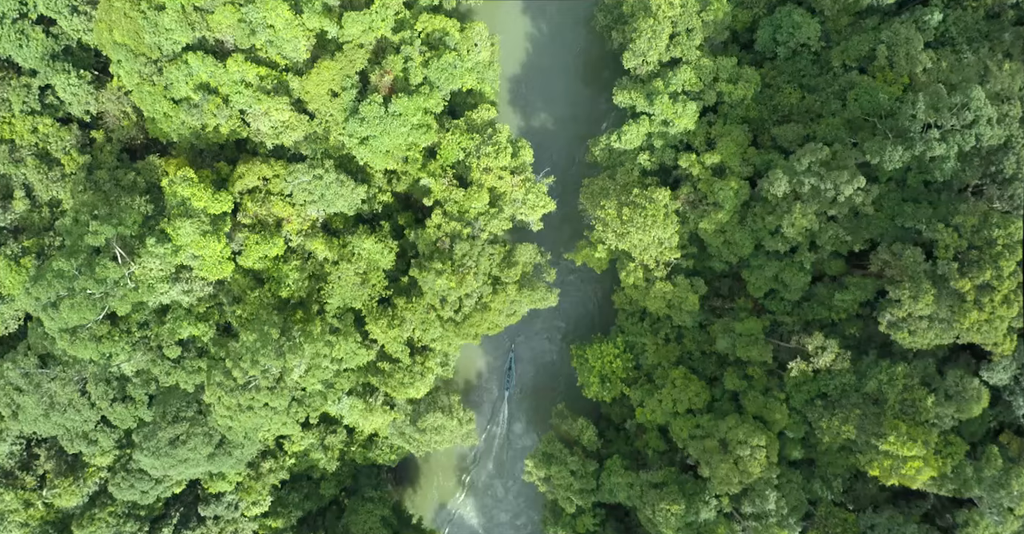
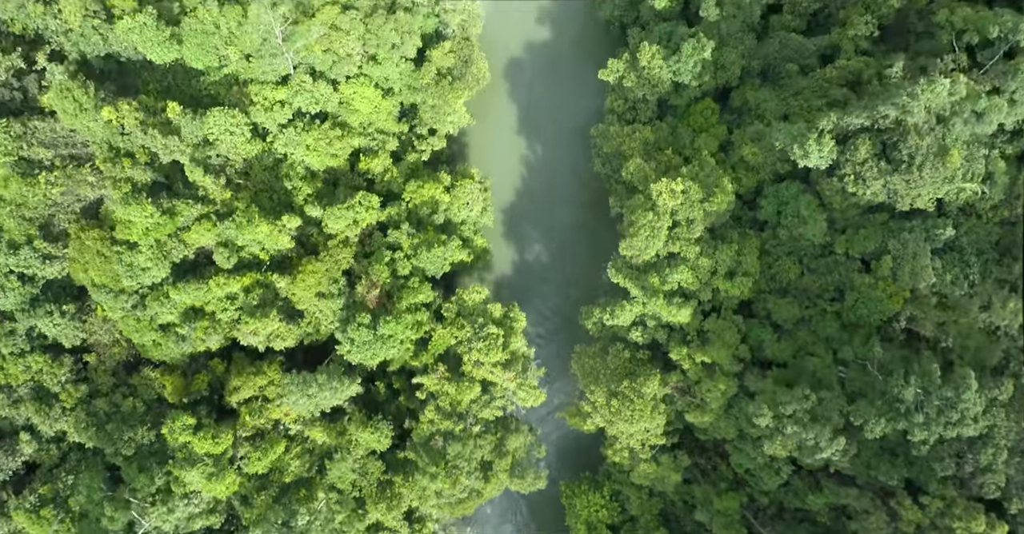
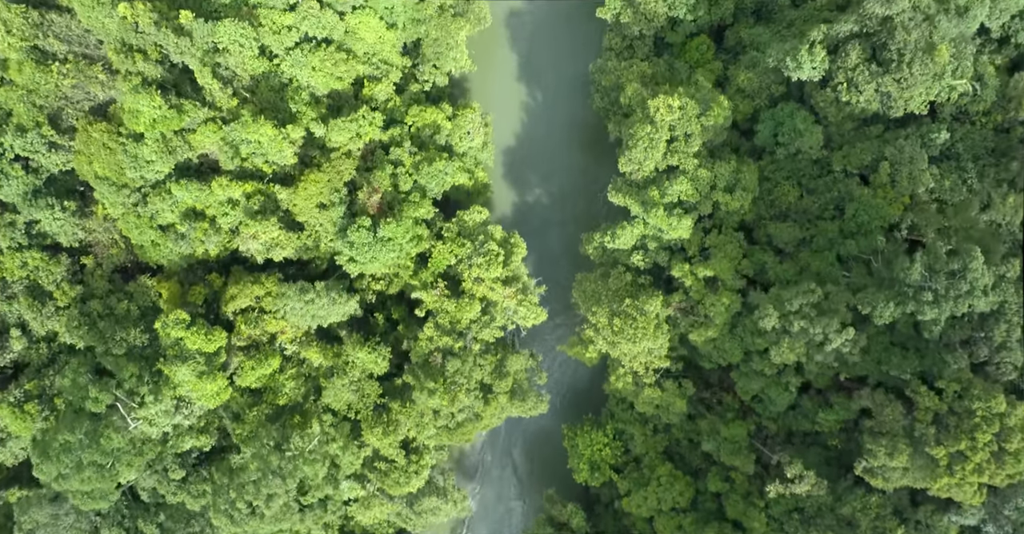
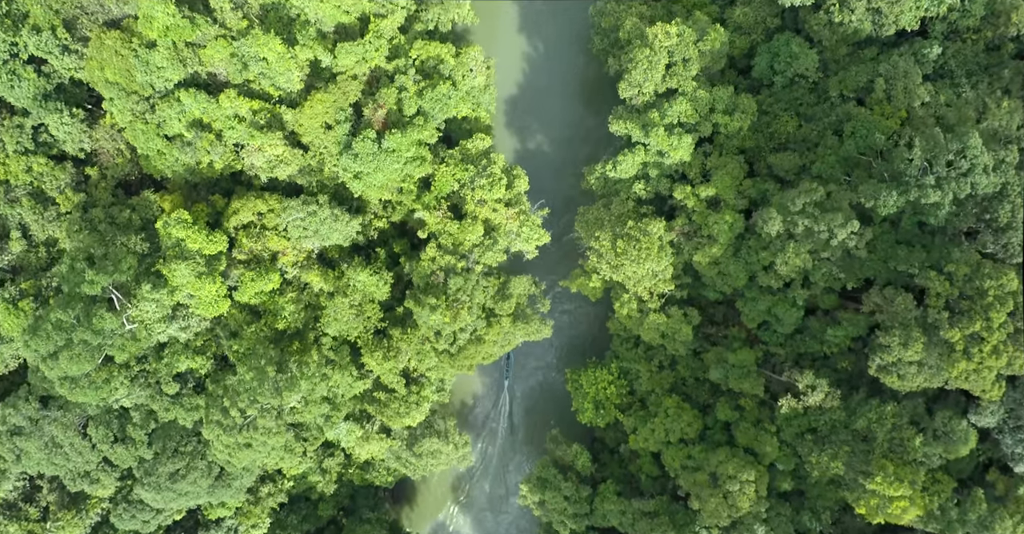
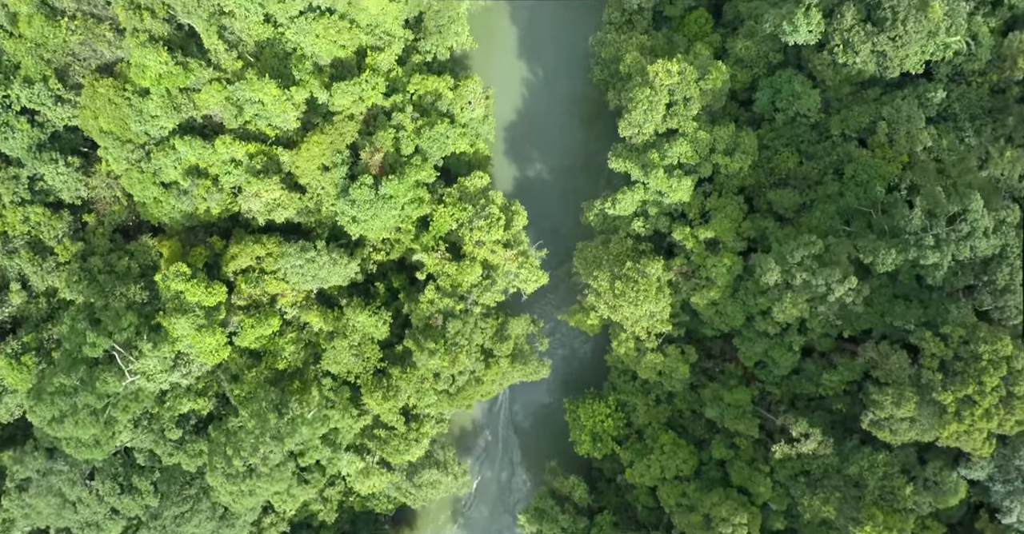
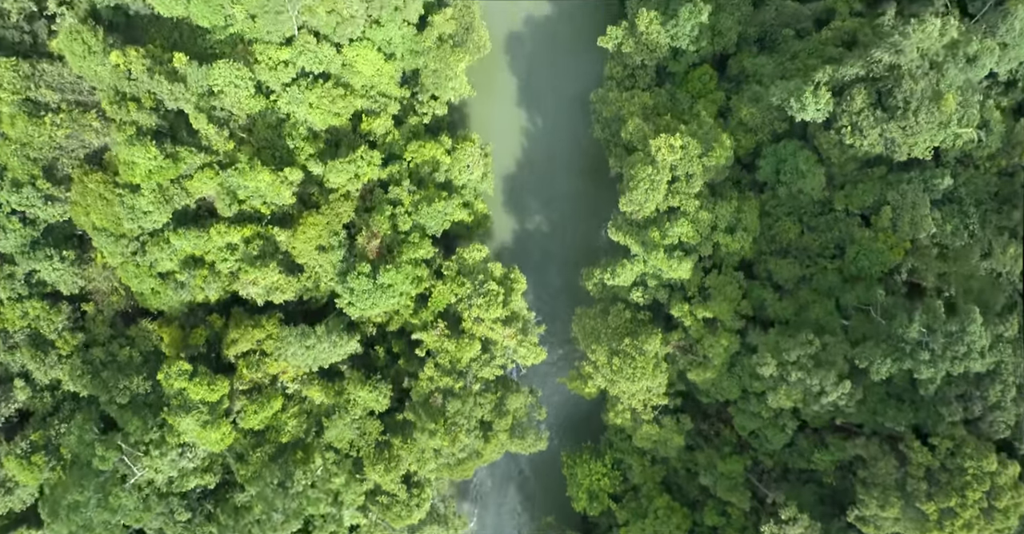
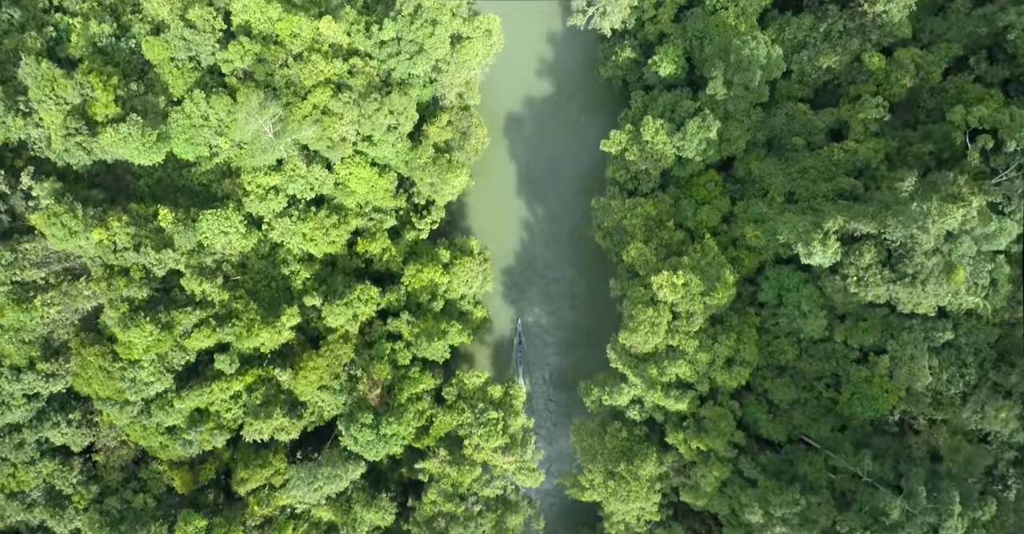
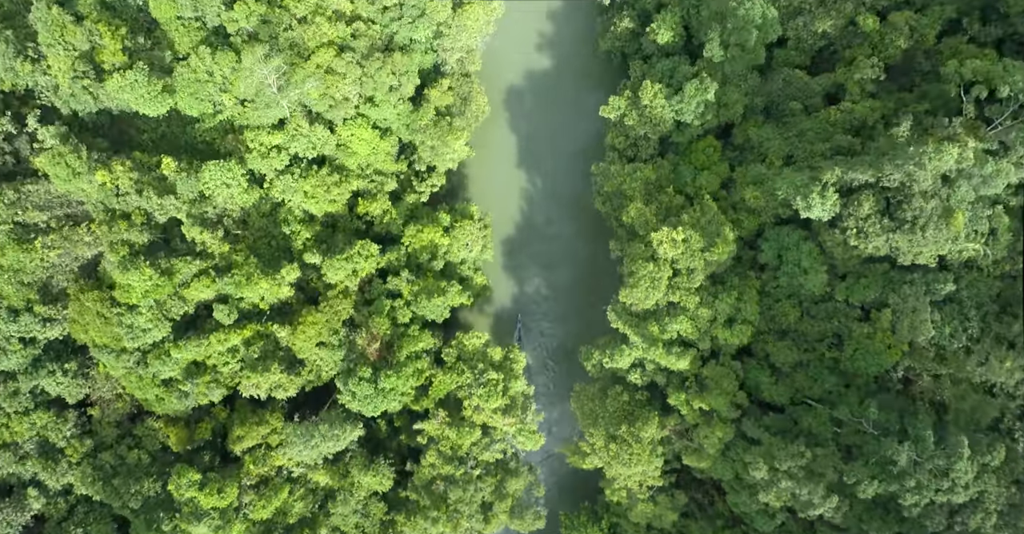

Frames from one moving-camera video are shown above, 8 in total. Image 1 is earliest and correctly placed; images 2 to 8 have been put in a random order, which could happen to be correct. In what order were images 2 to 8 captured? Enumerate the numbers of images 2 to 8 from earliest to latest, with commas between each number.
4, 5, 3, 6, 2, 8, 7
